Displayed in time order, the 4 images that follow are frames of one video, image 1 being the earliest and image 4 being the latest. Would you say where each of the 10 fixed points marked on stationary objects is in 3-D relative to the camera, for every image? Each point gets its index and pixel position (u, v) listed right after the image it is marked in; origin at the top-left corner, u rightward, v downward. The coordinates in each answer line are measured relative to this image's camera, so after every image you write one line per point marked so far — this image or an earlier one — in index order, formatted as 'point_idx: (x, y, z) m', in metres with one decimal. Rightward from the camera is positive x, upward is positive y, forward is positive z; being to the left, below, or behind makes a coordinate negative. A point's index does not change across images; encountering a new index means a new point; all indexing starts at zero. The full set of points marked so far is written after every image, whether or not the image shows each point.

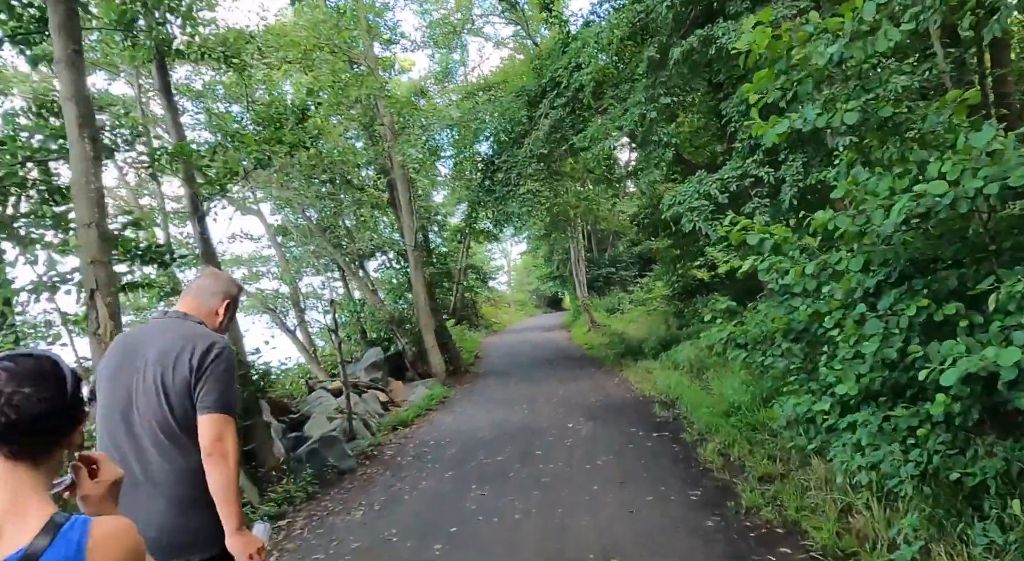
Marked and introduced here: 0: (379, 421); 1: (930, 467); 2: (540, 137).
0: (-1.9, -1.9, +9.2) m
1: (+2.5, -1.1, +4.0) m
2: (+0.6, +3.1, +14.5) m
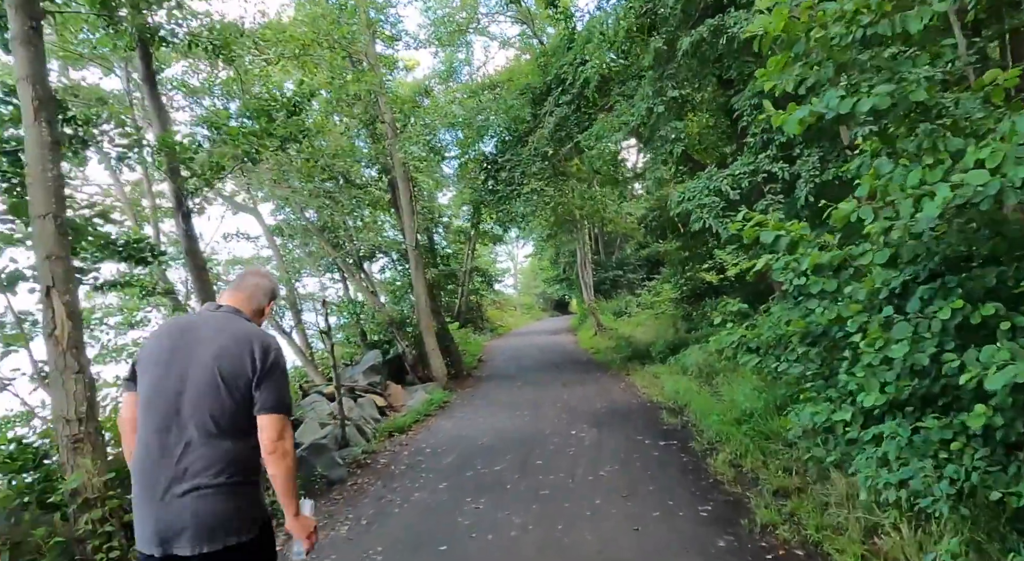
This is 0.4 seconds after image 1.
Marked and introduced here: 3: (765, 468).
0: (-1.8, -2.0, +8.9) m
1: (+2.4, -1.1, +3.6) m
2: (+0.7, +3.1, +14.1) m
3: (+2.3, -1.7, +6.1) m
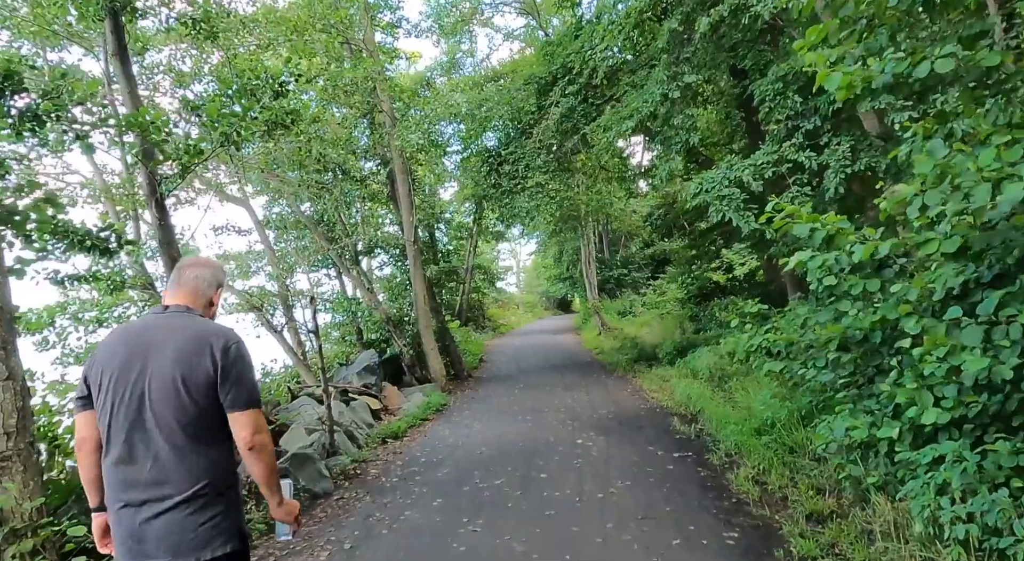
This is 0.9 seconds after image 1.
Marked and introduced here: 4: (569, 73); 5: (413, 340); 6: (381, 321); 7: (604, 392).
0: (-1.8, -1.9, +8.3) m
1: (+2.5, -1.1, +3.0) m
2: (+0.8, +3.1, +13.6) m
3: (+2.3, -1.7, +5.5) m
4: (+1.1, +4.2, +13.4) m
5: (-2.0, -1.2, +13.6) m
6: (-2.6, -0.8, +13.2) m
7: (+1.6, -2.0, +11.9) m
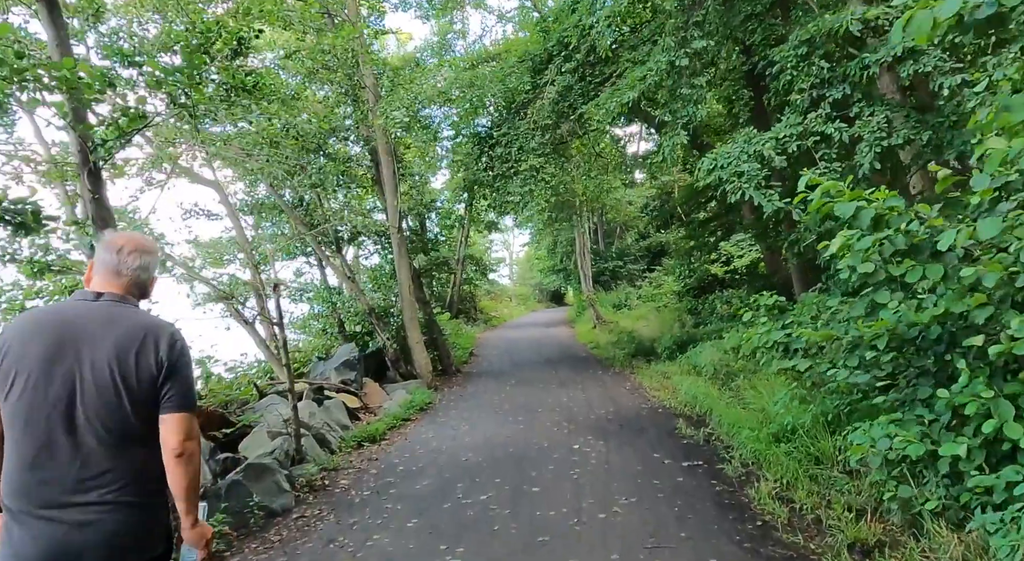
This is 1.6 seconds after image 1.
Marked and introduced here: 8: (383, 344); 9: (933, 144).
0: (-1.9, -1.7, +7.5) m
1: (+2.4, -1.0, +2.2) m
2: (+0.6, +3.3, +12.7) m
3: (+2.2, -1.6, +4.7) m
4: (+1.0, +4.4, +12.6) m
5: (-2.2, -1.0, +12.8) m
6: (-2.8, -0.6, +12.4) m
7: (+1.5, -1.8, +11.1) m
8: (-2.4, -1.2, +12.4) m
9: (+3.7, +1.2, +5.9) m
